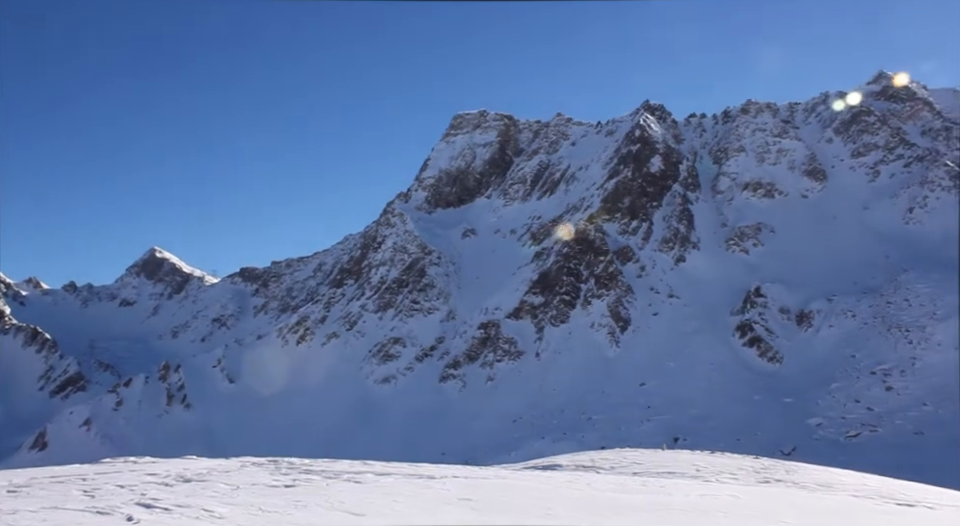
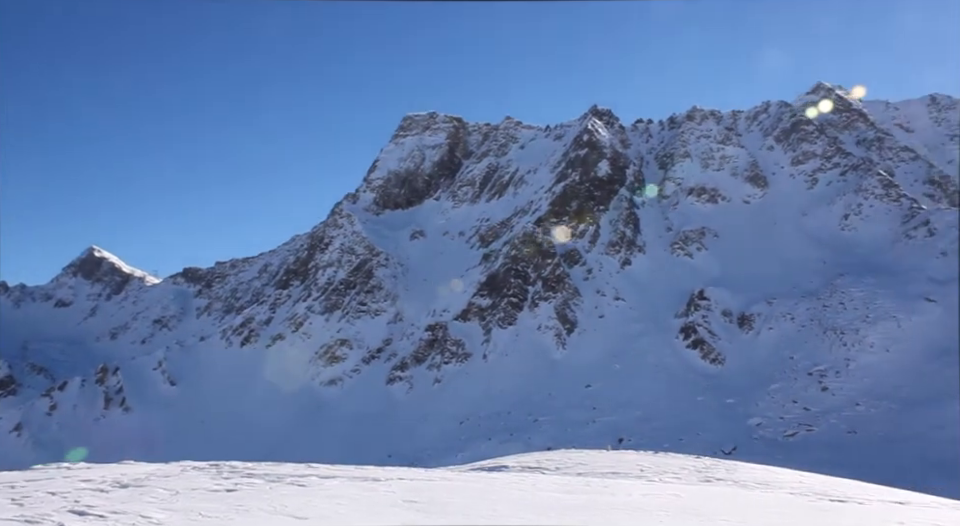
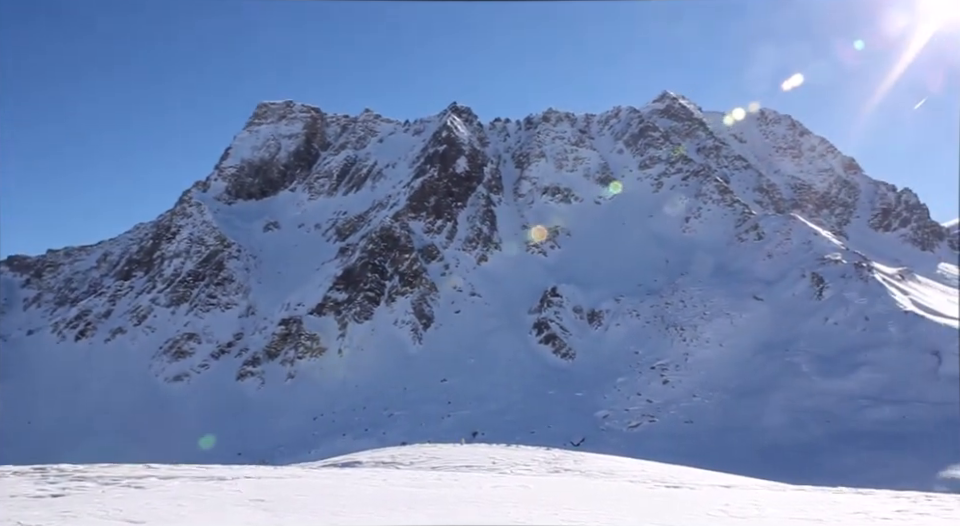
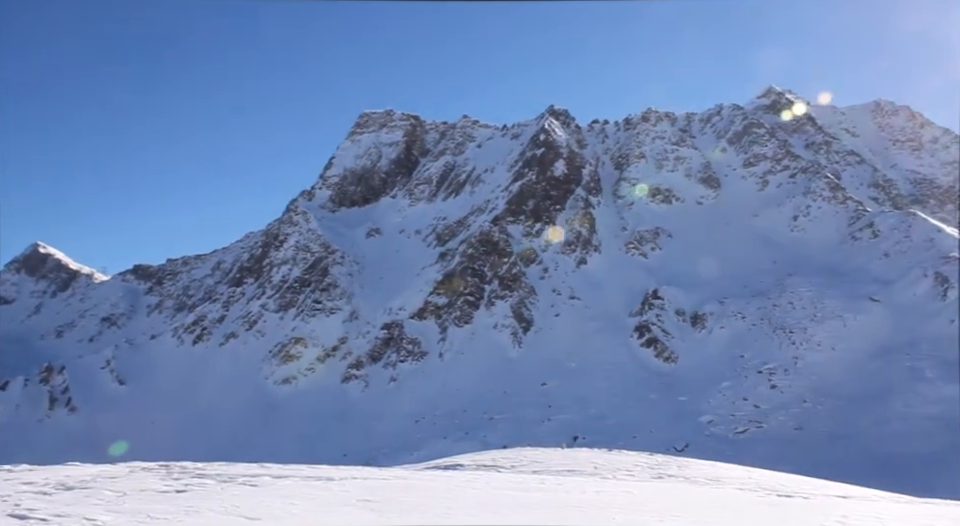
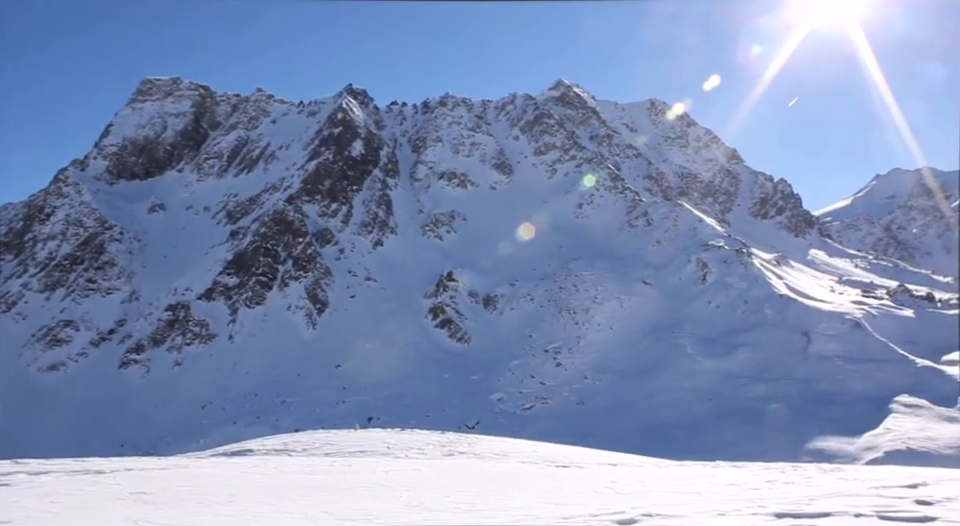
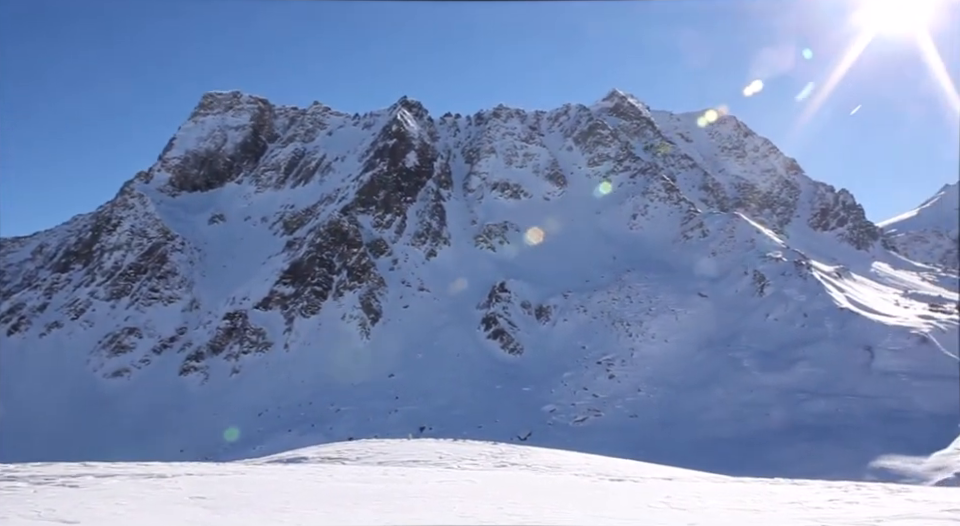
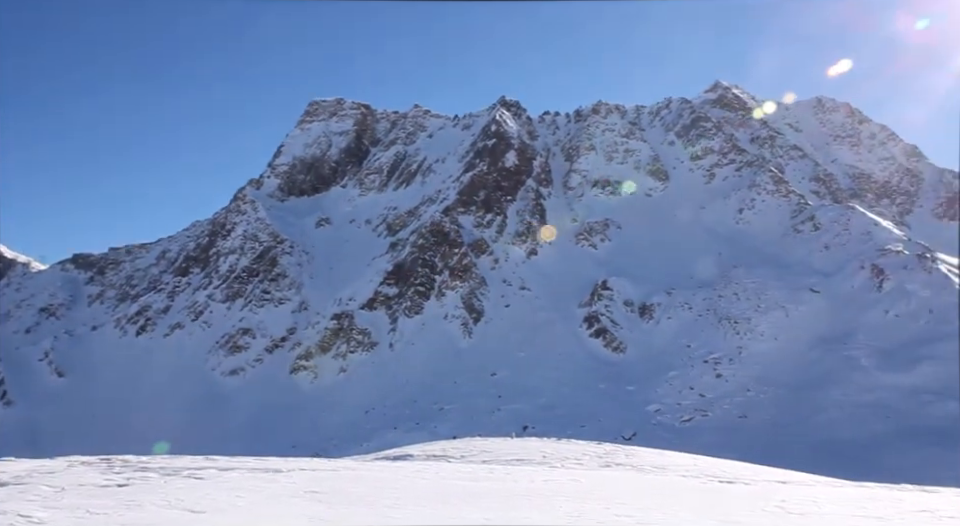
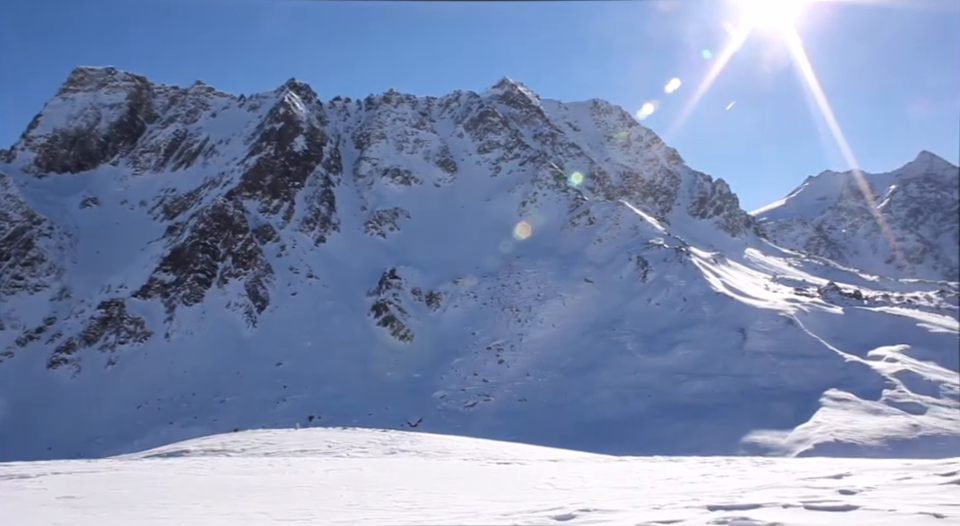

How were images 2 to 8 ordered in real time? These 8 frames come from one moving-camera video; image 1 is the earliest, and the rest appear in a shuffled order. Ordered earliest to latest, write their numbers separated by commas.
2, 4, 7, 3, 6, 5, 8
